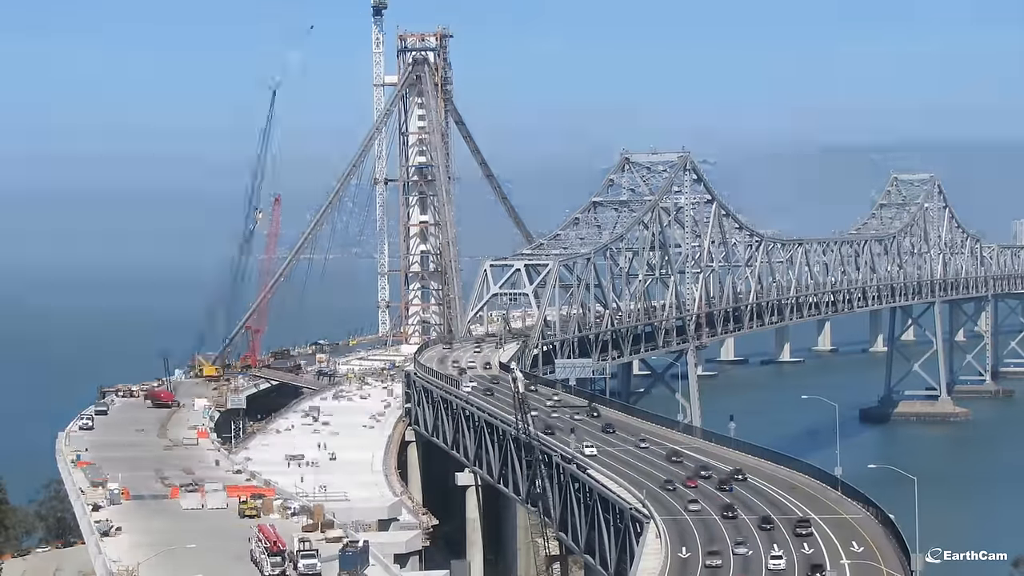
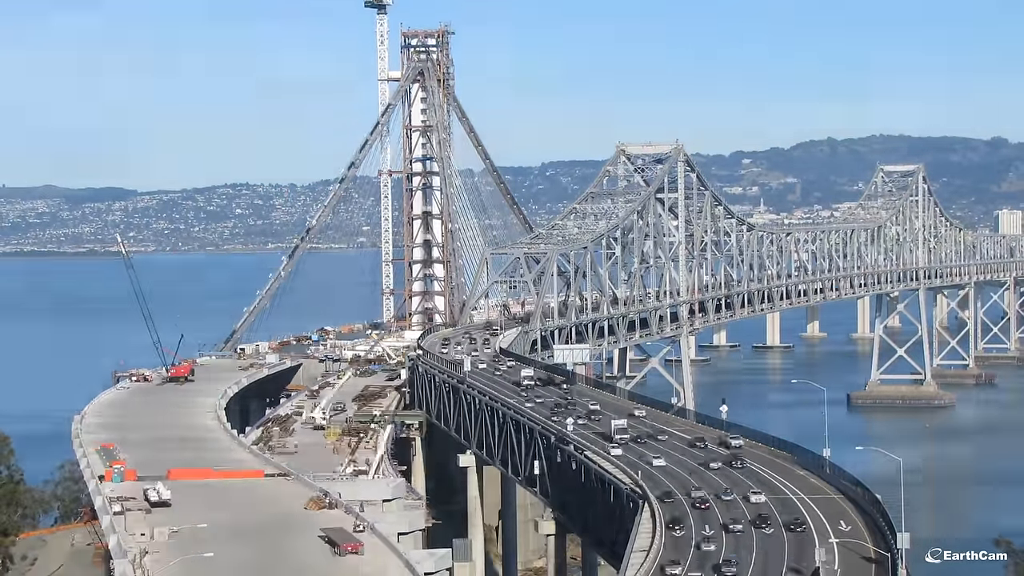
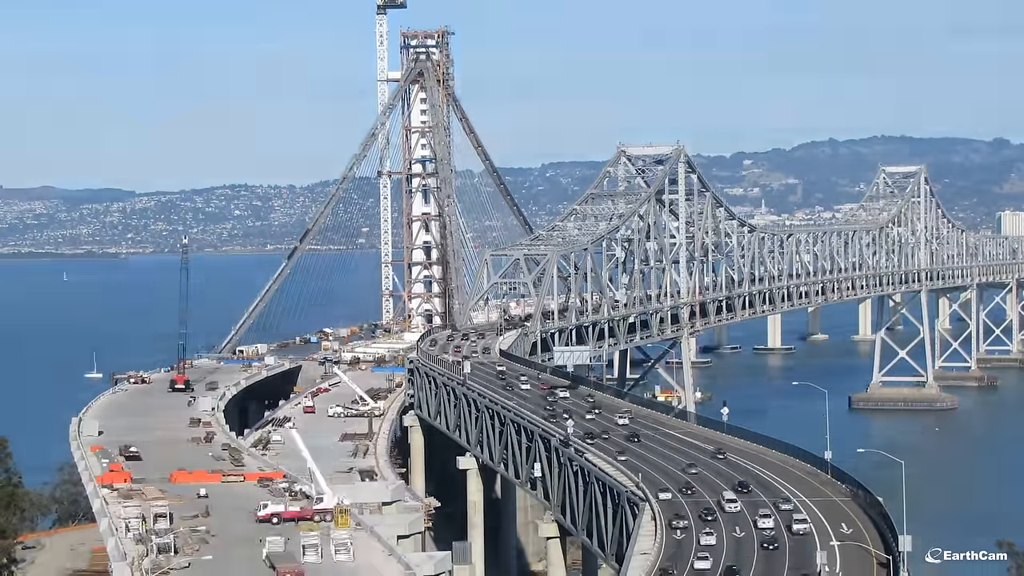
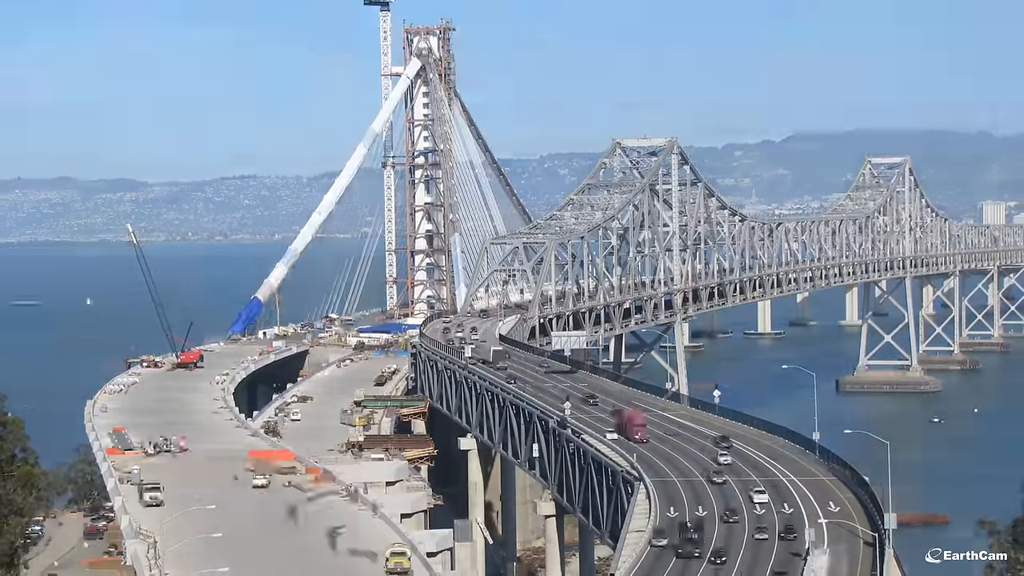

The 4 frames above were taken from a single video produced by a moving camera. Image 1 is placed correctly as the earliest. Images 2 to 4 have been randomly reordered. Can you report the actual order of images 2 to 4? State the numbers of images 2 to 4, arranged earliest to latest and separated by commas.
3, 2, 4
